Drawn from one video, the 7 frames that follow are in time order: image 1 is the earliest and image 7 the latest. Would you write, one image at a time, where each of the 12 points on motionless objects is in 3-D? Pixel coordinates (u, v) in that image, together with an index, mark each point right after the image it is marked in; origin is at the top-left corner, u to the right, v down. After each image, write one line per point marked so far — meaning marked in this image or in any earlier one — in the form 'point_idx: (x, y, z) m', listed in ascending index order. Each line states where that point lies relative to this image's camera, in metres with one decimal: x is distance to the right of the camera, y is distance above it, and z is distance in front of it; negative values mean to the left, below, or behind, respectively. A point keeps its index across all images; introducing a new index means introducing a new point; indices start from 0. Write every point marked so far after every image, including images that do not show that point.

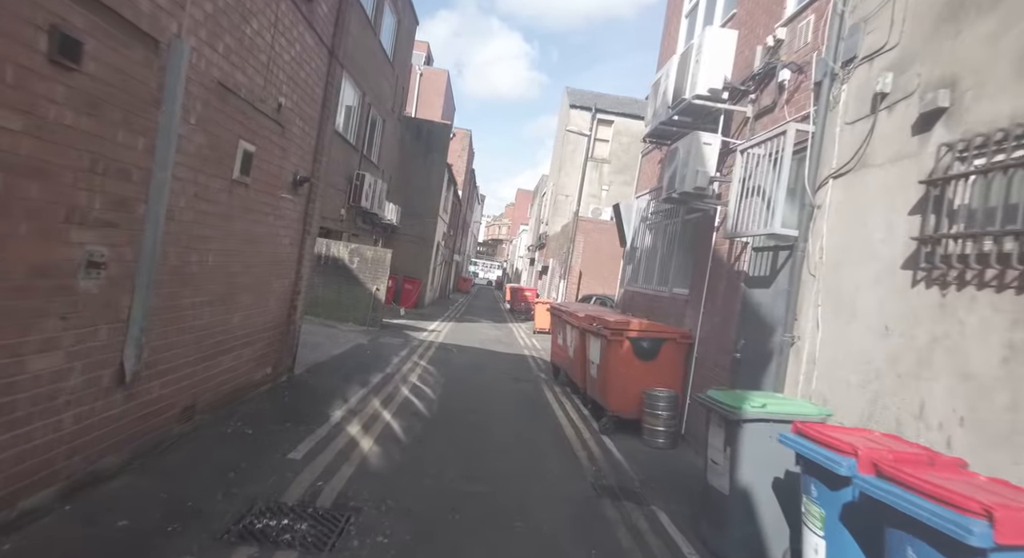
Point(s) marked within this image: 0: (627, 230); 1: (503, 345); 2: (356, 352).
0: (+2.4, +0.9, +11.1) m
1: (-0.3, -1.9, +16.3) m
2: (-2.9, -1.4, +10.6) m
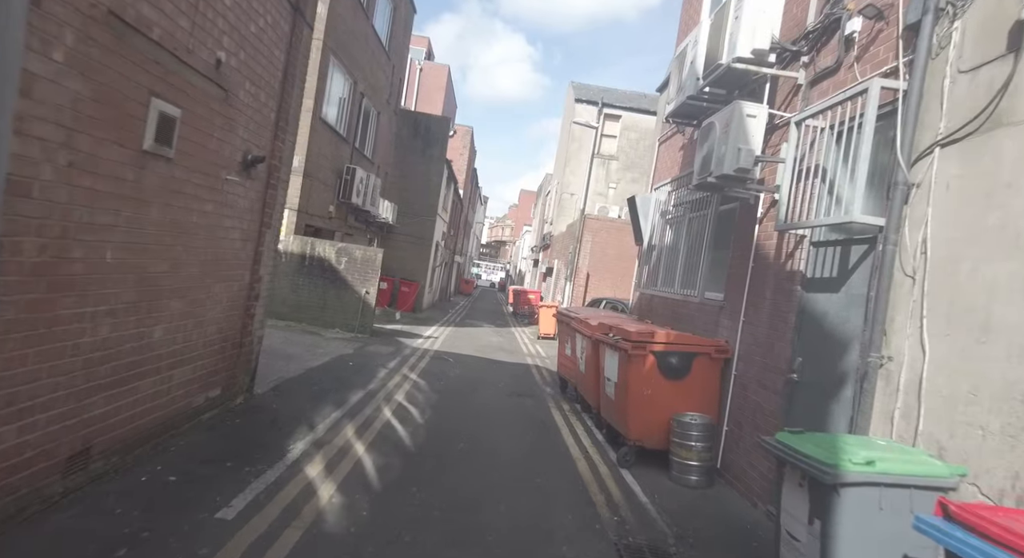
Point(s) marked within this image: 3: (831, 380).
0: (+2.4, +0.9, +9.9) m
1: (-0.2, -2.0, +15.1) m
2: (-2.9, -1.4, +9.4) m
3: (+2.5, -0.8, +4.5) m
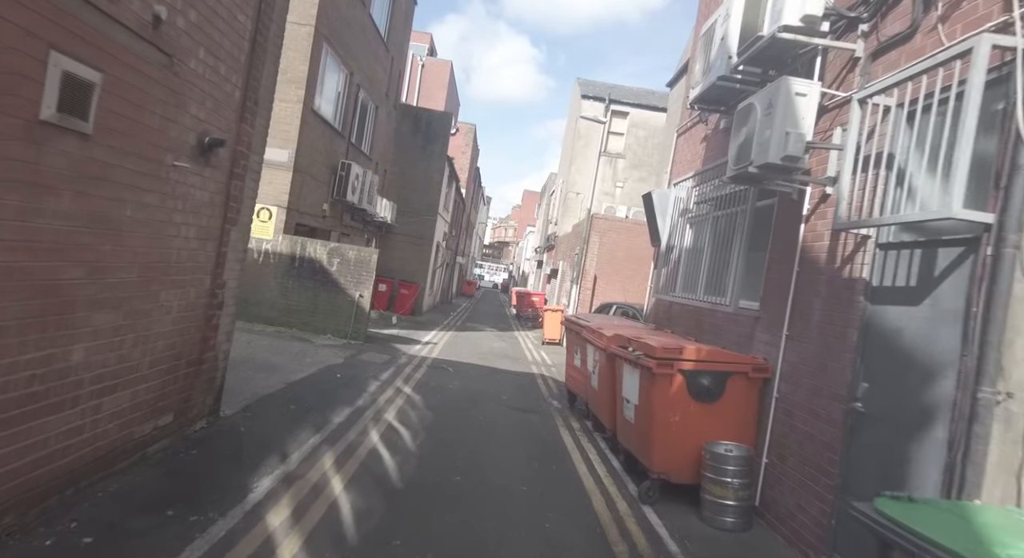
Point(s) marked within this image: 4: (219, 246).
0: (+2.5, +0.8, +9.1) m
1: (-0.1, -2.0, +14.2) m
2: (-2.8, -1.5, +8.6) m
3: (+2.6, -0.9, +3.6) m
4: (-2.6, +0.3, +5.0) m
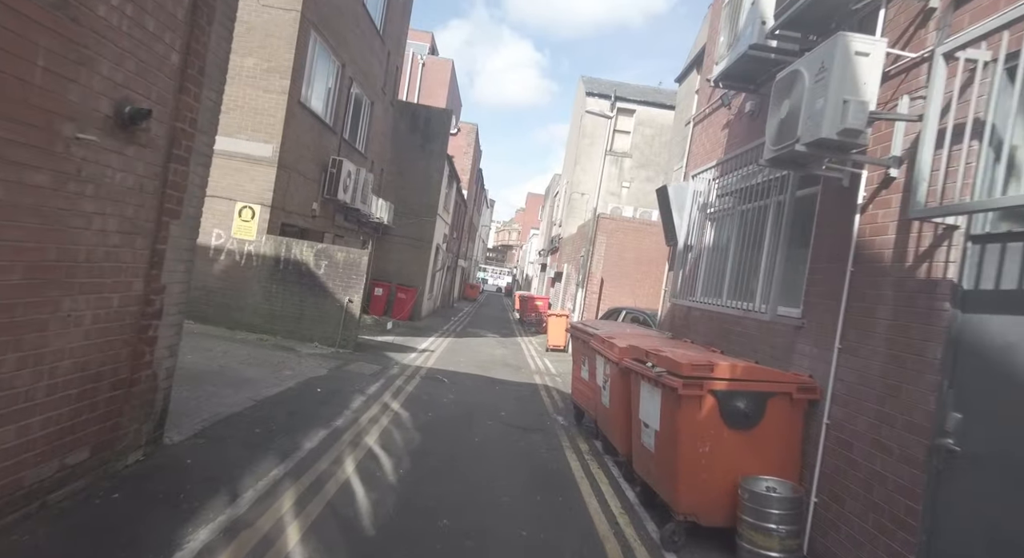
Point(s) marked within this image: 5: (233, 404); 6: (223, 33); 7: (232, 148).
0: (+2.5, +0.8, +8.2) m
1: (-0.1, -2.1, +13.3) m
2: (-2.8, -1.5, +7.7) m
3: (+2.5, -0.9, +2.7) m
4: (-2.6, +0.3, +4.1) m
5: (-3.1, -1.4, +6.4) m
6: (-2.3, +2.0, +4.6) m
7: (-5.7, +2.6, +11.4) m
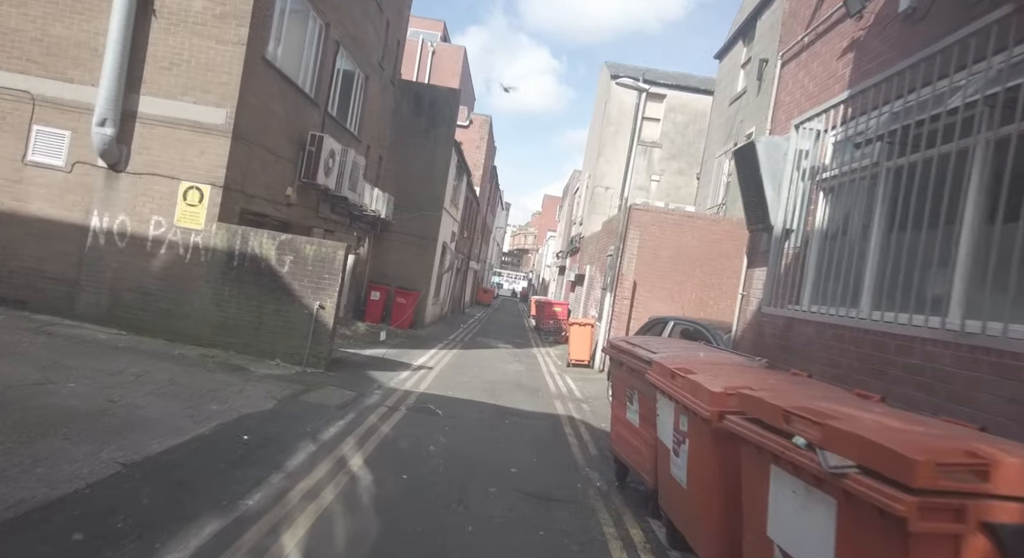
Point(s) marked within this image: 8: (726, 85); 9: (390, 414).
0: (+2.7, +0.8, +5.6) m
1: (+0.2, -2.1, +10.8) m
2: (-2.7, -1.5, +5.2) m
3: (+2.5, -0.8, +0.1) m
4: (-2.6, +0.3, +1.7) m
5: (-3.0, -1.4, +3.9) m
6: (-2.2, +2.0, +2.1) m
7: (-5.4, +2.6, +9.0) m
8: (+7.0, +6.4, +18.6) m
9: (-1.6, -1.8, +7.7) m
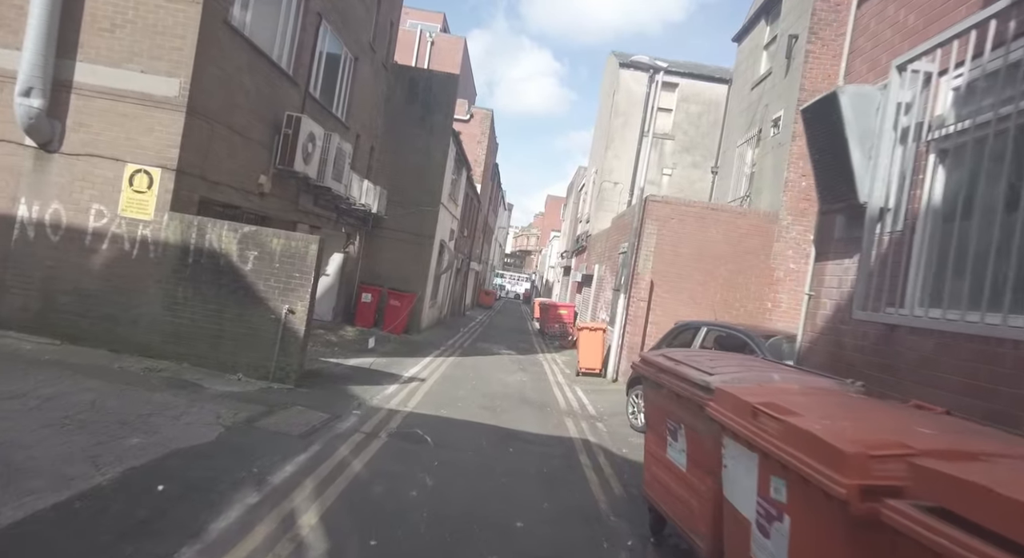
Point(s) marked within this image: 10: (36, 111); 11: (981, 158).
0: (+2.7, +0.8, +4.2) m
1: (+0.3, -2.1, +9.4) m
2: (-2.7, -1.5, +3.8) m
3: (+2.5, -0.8, -1.3) m
4: (-2.5, +0.4, +0.3) m
5: (-3.0, -1.3, +2.5) m
6: (-2.2, +2.1, +0.7) m
7: (-5.4, +2.6, +7.7) m
8: (+7.1, +6.4, +17.2) m
9: (-1.6, -1.8, +6.3) m
10: (-6.1, +2.2, +7.3) m
11: (+2.9, +0.8, +3.4) m
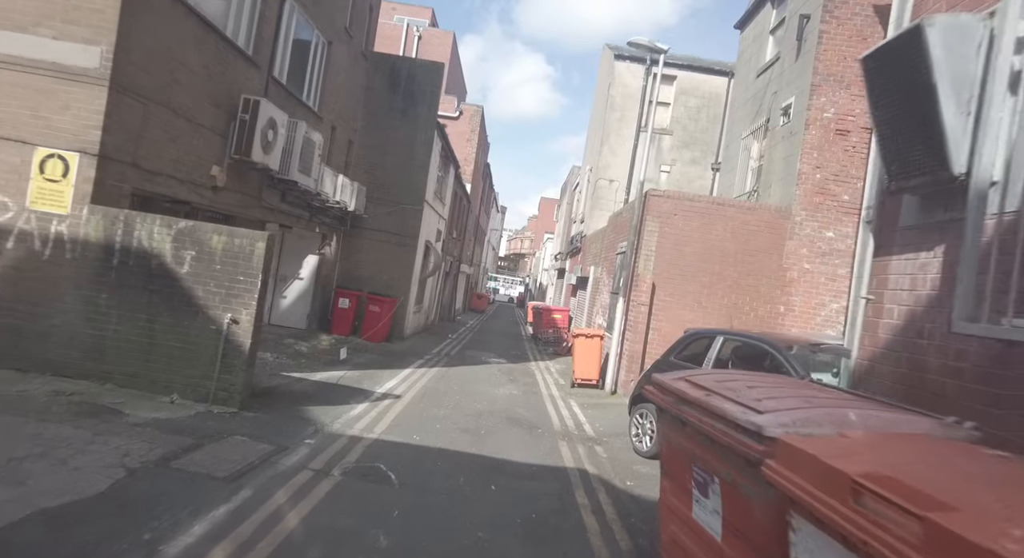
0: (+2.5, +0.8, +3.0) m
1: (+0.1, -2.2, +8.2) m
2: (-2.8, -1.5, +2.6) m
3: (+2.4, -0.7, -2.5) m
4: (-2.7, +0.4, -0.9) m
5: (-3.1, -1.3, +1.3) m
6: (-2.4, +2.1, -0.4) m
7: (-5.6, +2.6, +6.5) m
8: (+6.8, +6.3, +16.1) m
9: (-1.8, -1.8, +5.1) m
10: (-6.3, +2.1, +6.1) m
11: (+2.7, +0.8, +2.2) m
